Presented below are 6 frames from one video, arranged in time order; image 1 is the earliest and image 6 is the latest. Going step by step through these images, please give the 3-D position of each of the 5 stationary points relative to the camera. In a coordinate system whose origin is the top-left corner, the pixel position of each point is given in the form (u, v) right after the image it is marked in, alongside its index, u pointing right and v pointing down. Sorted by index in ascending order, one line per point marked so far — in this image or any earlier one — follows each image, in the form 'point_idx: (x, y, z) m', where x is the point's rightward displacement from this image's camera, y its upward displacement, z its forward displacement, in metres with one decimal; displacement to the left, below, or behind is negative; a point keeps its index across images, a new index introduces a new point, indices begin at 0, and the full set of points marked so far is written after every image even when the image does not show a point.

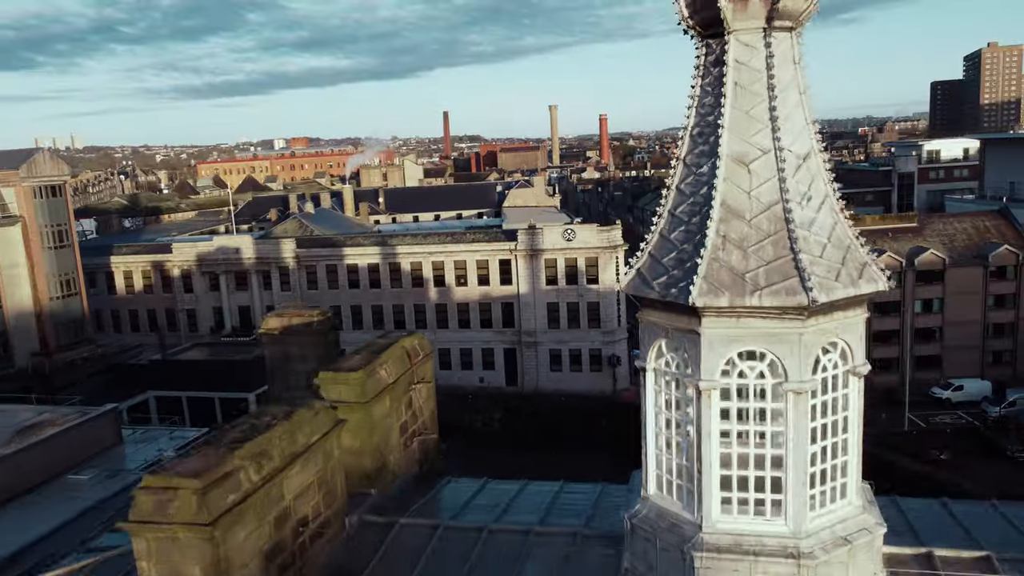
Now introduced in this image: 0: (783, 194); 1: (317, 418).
0: (+2.0, +0.9, +7.1) m
1: (-1.7, -1.1, +7.9) m
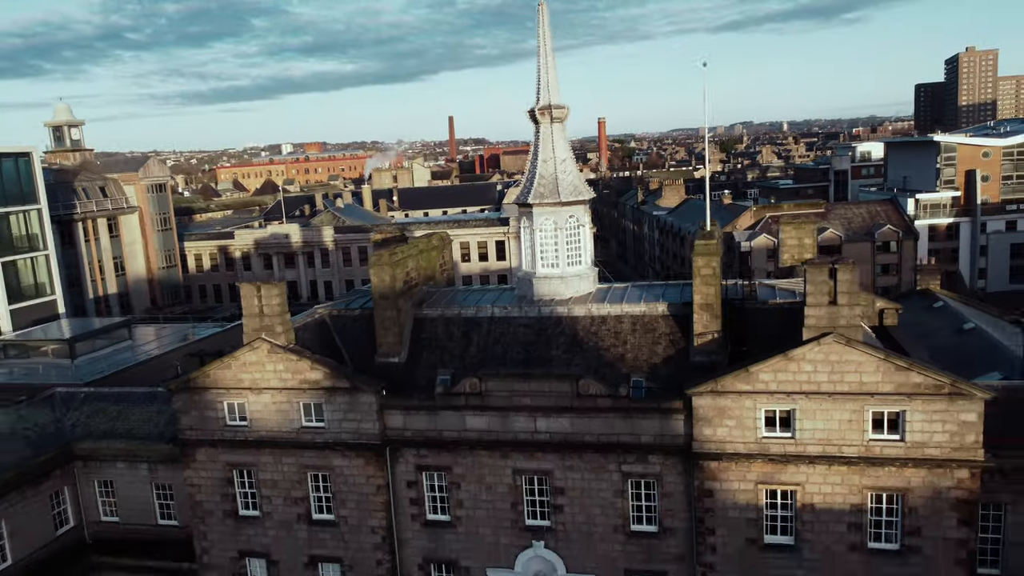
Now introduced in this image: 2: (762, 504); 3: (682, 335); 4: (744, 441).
0: (+1.1, +3.2, +22.4) m
1: (-2.6, +1.2, +23.1) m
2: (+5.4, -4.6, +17.9) m
3: (+4.1, -1.1, +19.9) m
4: (+4.9, -3.2, +17.7) m
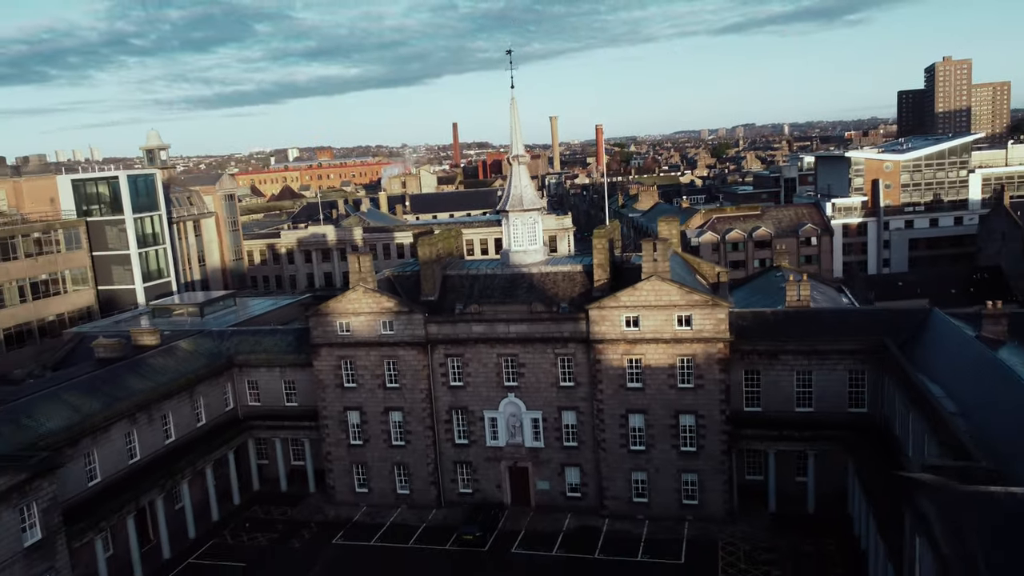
0: (+0.4, +4.6, +39.1) m
1: (-3.3, +2.5, +39.9) m
2: (+4.7, -3.2, +34.6) m
3: (+3.4, +0.3, +36.7) m
4: (+4.2, -1.8, +34.4) m
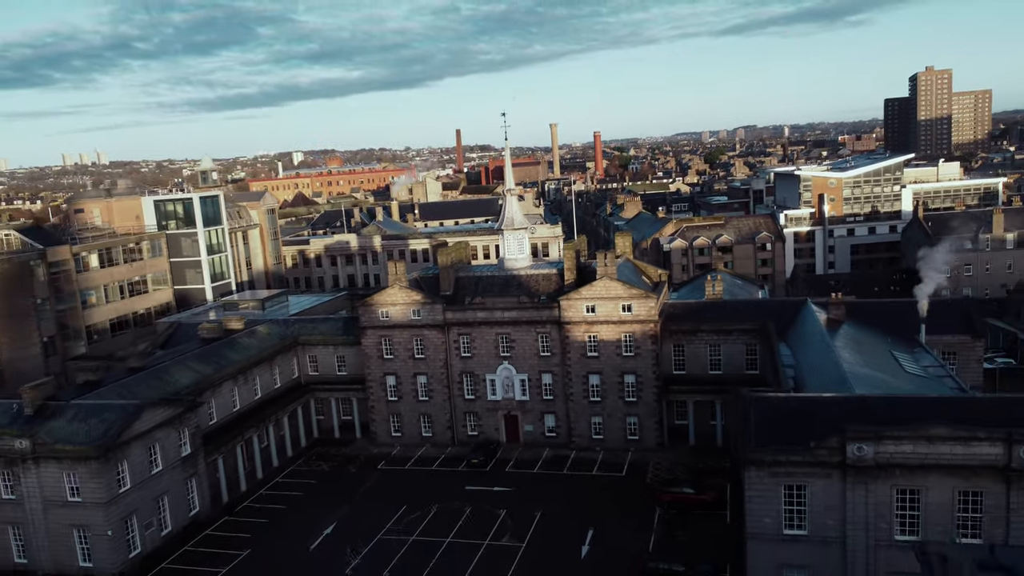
0: (0.0, +4.7, +53.4) m
1: (-3.7, +2.7, +54.1) m
2: (+4.3, -3.0, +48.8) m
3: (+3.0, +0.5, +50.9) m
4: (+3.9, -1.7, +48.6) m
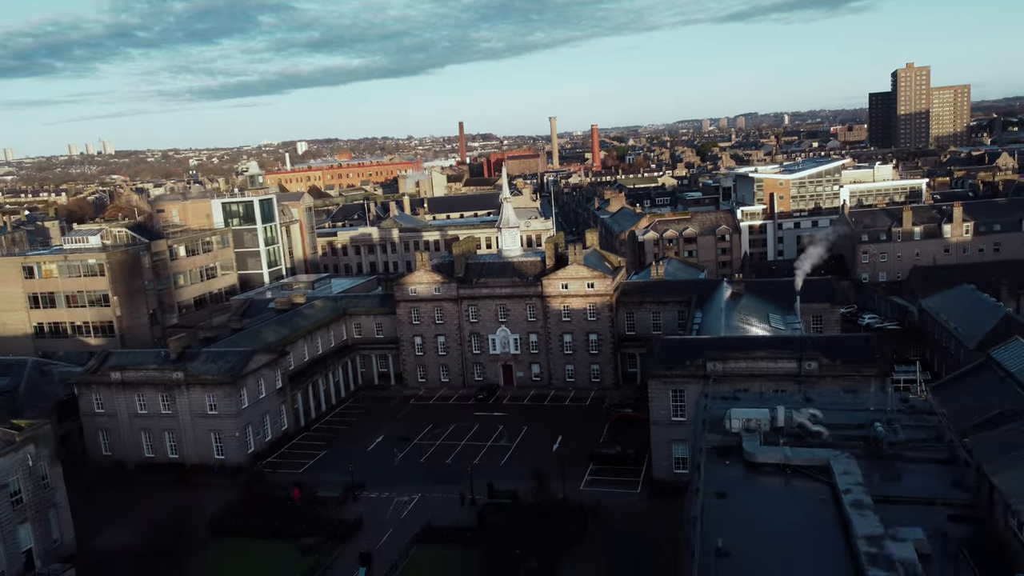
0: (-0.3, +6.1, +71.5) m
1: (-4.0, +4.1, +72.3) m
2: (+4.0, -1.7, +67.0) m
3: (+2.6, +1.9, +69.0) m
4: (+3.5, -0.3, +66.8) m
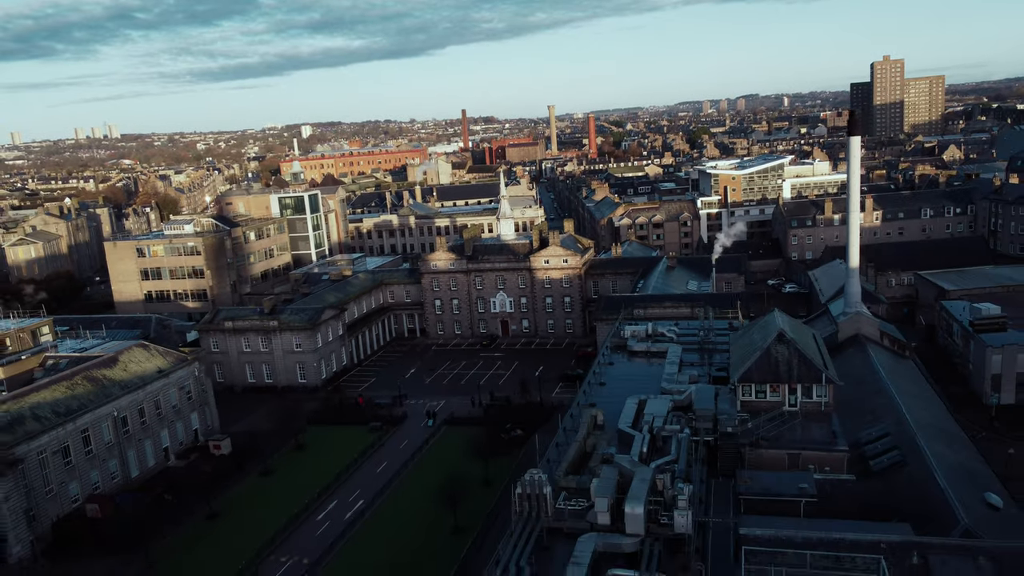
0: (-0.8, +8.9, +95.1) m
1: (-4.5, +6.9, +96.0) m
2: (+3.5, +1.0, +90.9) m
3: (+2.2, +4.6, +92.8) m
4: (+3.0, +2.4, +90.6) m
